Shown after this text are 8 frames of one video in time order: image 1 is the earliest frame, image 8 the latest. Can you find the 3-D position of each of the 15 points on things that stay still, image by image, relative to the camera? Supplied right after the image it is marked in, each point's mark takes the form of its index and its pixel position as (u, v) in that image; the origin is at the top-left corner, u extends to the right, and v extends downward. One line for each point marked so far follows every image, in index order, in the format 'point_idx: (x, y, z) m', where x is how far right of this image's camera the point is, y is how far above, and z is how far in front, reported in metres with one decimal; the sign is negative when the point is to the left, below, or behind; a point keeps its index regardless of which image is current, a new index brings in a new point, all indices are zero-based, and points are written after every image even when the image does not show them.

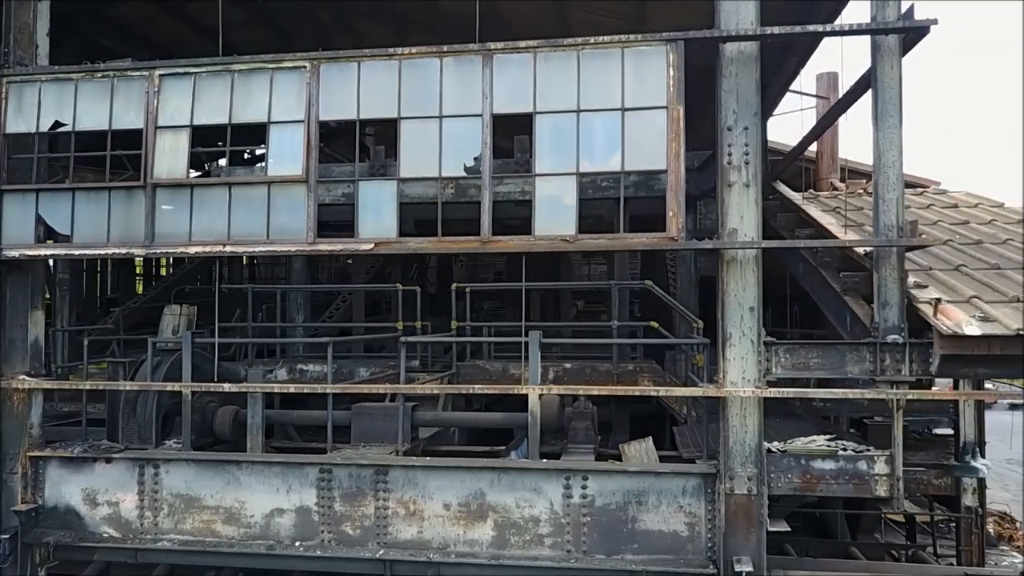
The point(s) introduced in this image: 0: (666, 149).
0: (+1.4, +1.3, +6.3) m
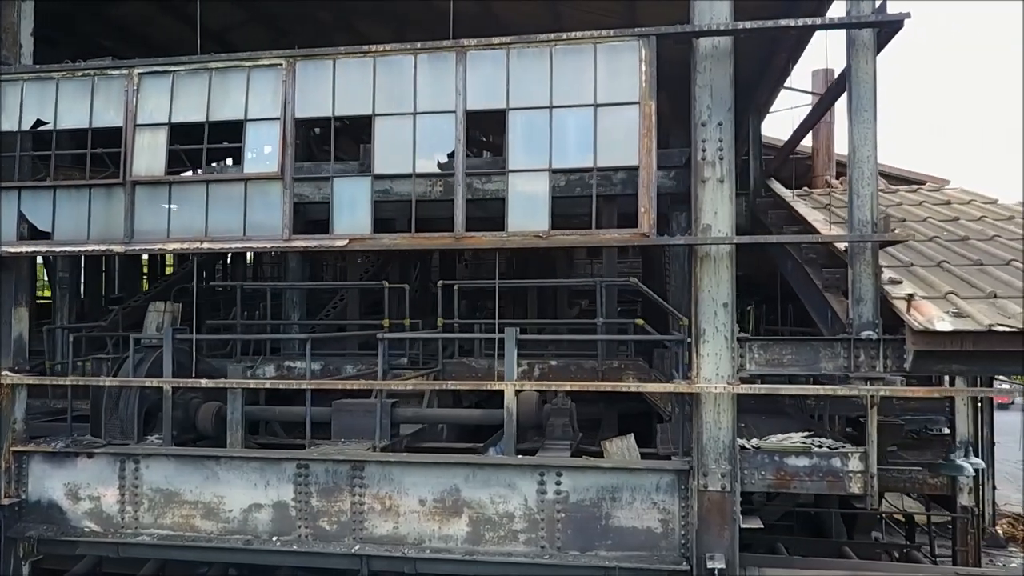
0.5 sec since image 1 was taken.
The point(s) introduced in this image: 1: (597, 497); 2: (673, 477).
0: (+1.1, +1.3, +6.3) m
1: (+0.8, -2.0, +6.5) m
2: (+1.5, -1.7, +6.4) m
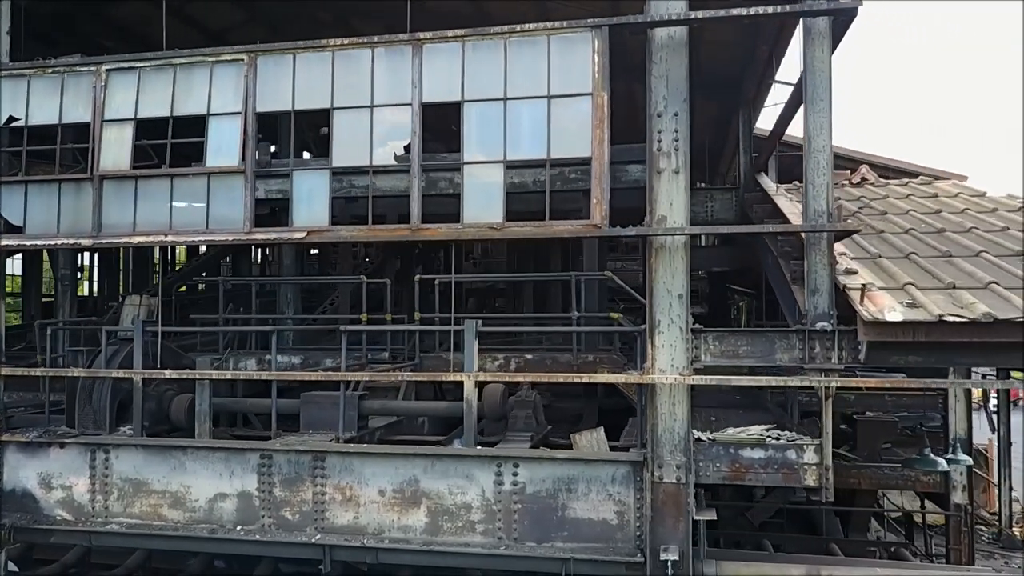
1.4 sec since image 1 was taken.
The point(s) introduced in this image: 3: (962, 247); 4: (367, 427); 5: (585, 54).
0: (+0.7, +1.4, +6.2) m
1: (+0.4, -1.9, +6.5) m
2: (+1.1, -1.7, +6.4) m
3: (+4.8, +0.4, +7.5) m
4: (-1.7, -1.6, +8.2) m
5: (+0.7, +2.1, +6.3) m
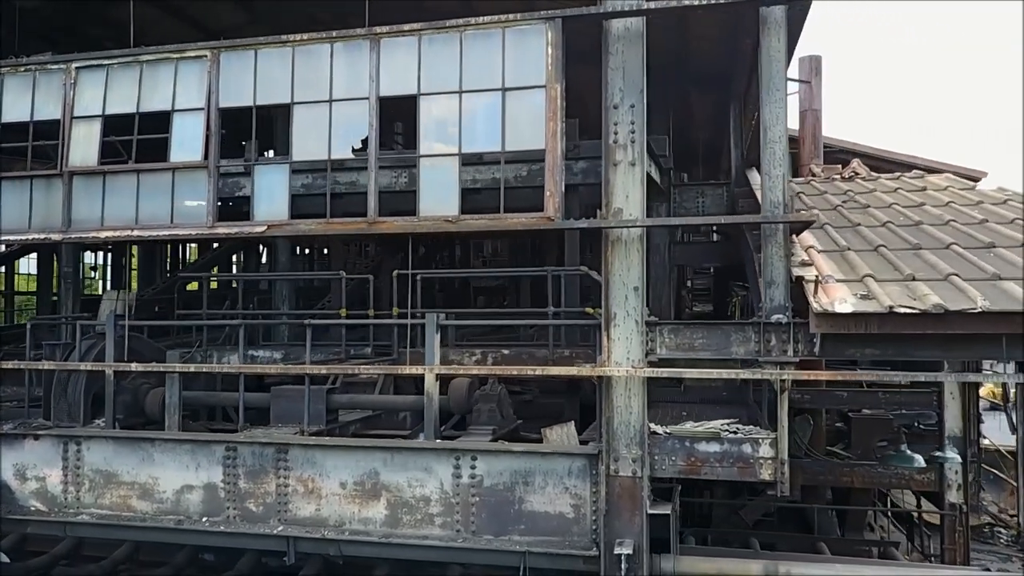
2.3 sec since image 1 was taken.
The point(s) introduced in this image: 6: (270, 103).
0: (+0.3, +1.4, +6.2) m
1: (0.0, -1.8, +6.5) m
2: (+0.7, -1.6, +6.4) m
3: (+4.5, +0.5, +7.3) m
4: (-2.1, -1.6, +8.2) m
5: (+0.2, +2.2, +6.3) m
6: (-2.4, +1.8, +6.8) m
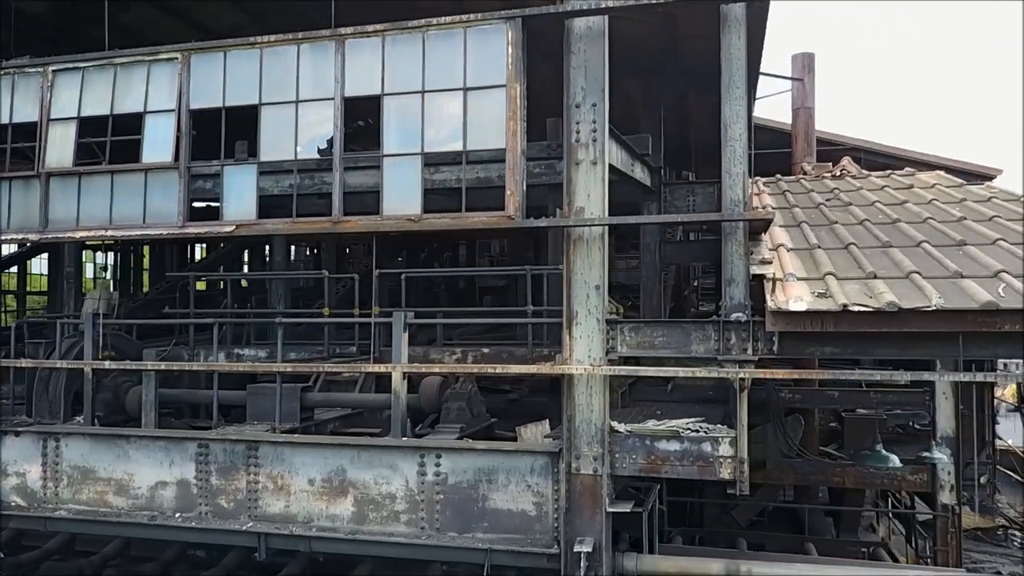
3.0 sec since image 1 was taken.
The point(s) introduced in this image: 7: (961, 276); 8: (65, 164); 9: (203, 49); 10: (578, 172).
0: (-0.1, +1.5, +6.3) m
1: (-0.4, -1.8, +6.6) m
2: (+0.3, -1.6, +6.4) m
3: (+4.1, +0.5, +7.3) m
4: (-2.4, -1.6, +8.3) m
5: (-0.1, +2.2, +6.3) m
6: (-2.7, +1.8, +6.9) m
7: (+3.7, +0.1, +5.7) m
8: (-4.7, +1.3, +7.3) m
9: (-3.1, +2.4, +7.0) m
10: (+0.6, +1.1, +6.4) m
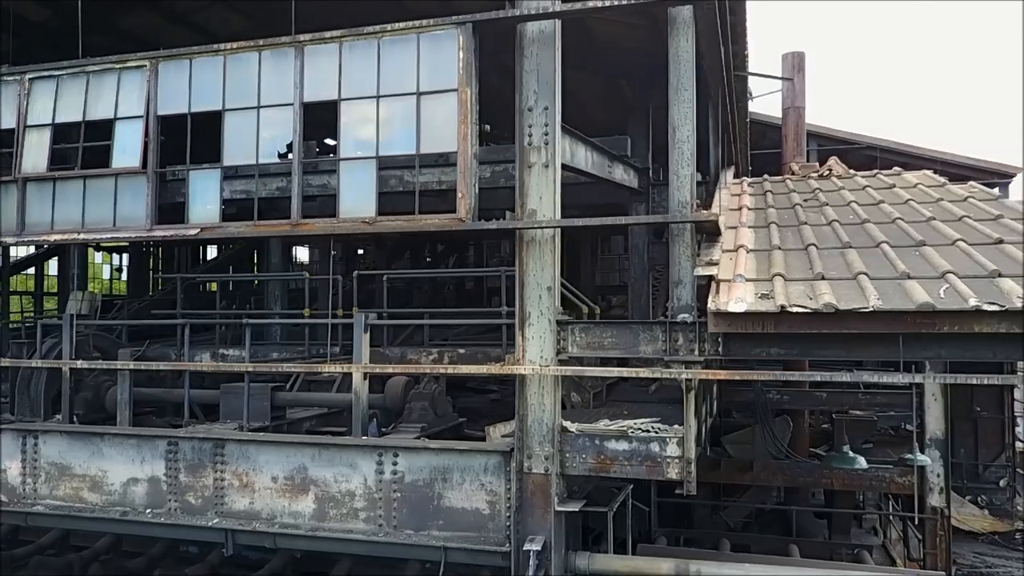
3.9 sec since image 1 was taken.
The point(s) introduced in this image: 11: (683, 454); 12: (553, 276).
0: (-0.5, +1.4, +6.3) m
1: (-0.8, -1.8, +6.7) m
2: (-0.1, -1.6, +6.5) m
3: (+3.7, +0.5, +7.3) m
4: (-2.8, -1.6, +8.4) m
5: (-0.5, +2.2, +6.4) m
6: (-3.1, +1.8, +7.1) m
7: (+3.3, +0.1, +5.7) m
8: (-5.1, +1.3, +7.6) m
9: (-3.5, +2.4, +7.1) m
10: (+0.2, +1.1, +6.5) m
11: (+1.5, -1.4, +6.0) m
12: (+0.4, +0.1, +6.4) m
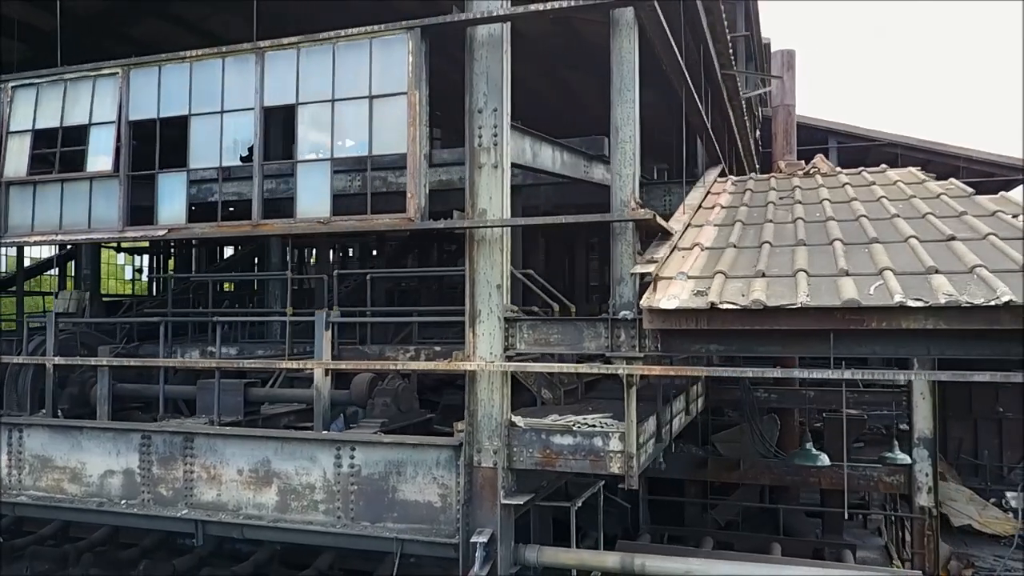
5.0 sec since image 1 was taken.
0: (-1.0, +1.5, +6.5) m
1: (-1.3, -1.8, +6.8) m
2: (-0.6, -1.6, +6.6) m
3: (+3.3, +0.6, +7.3) m
4: (-3.2, -1.6, +8.7) m
5: (-1.0, +2.2, +6.5) m
6: (-3.6, +1.8, +7.4) m
7: (+2.8, +0.1, +5.8) m
8: (-5.6, +1.3, +7.9) m
9: (-4.0, +2.4, +7.4) m
10: (-0.3, +1.1, +6.6) m
11: (+1.0, -1.4, +6.1) m
12: (-0.1, +0.1, +6.5) m
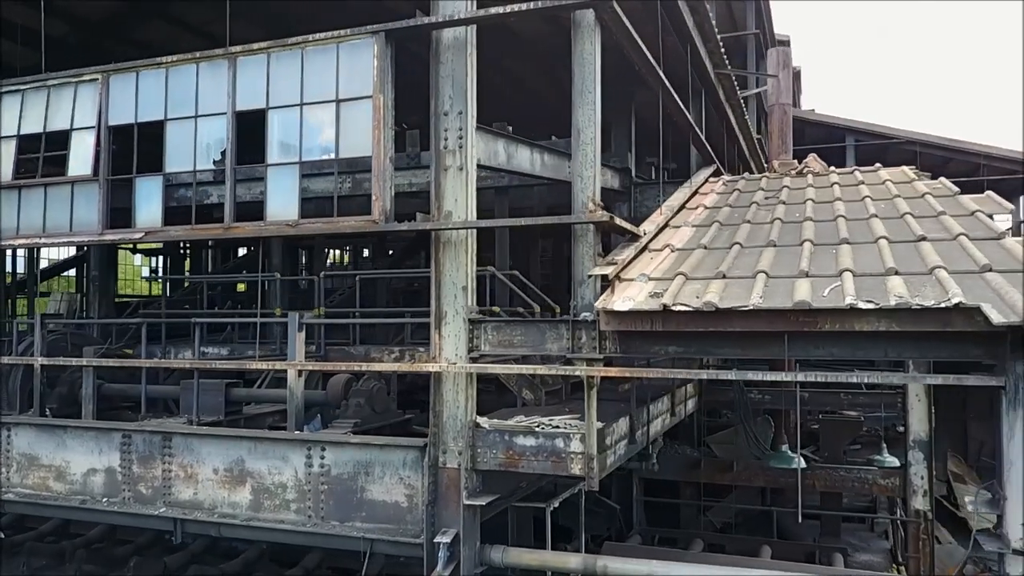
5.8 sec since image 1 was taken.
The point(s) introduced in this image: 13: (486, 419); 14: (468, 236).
0: (-1.3, +1.4, +6.6) m
1: (-1.6, -1.8, +6.9) m
2: (-0.9, -1.6, +6.7) m
3: (+3.0, +0.5, +7.2) m
4: (-3.4, -1.6, +8.8) m
5: (-1.4, +2.2, +6.6) m
6: (-3.9, +1.8, +7.5) m
7: (+2.4, +0.1, +5.7) m
8: (-5.9, +1.3, +8.1) m
9: (-4.3, +2.4, +7.6) m
10: (-0.6, +1.1, +6.7) m
11: (+0.7, -1.4, +6.1) m
12: (-0.4, +0.1, +6.6) m
13: (-0.2, -1.2, +6.6) m
14: (-0.4, +0.5, +6.6) m
